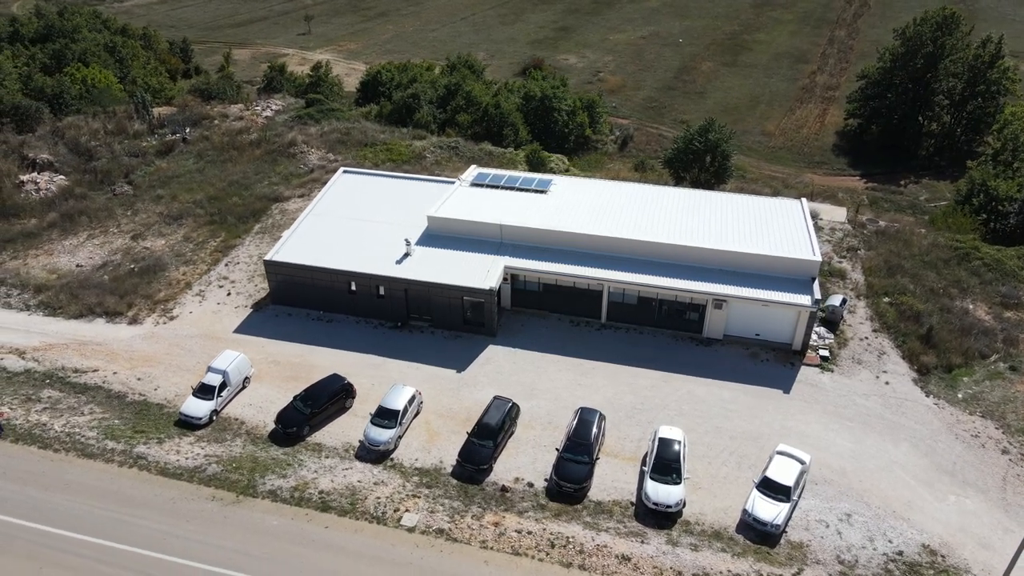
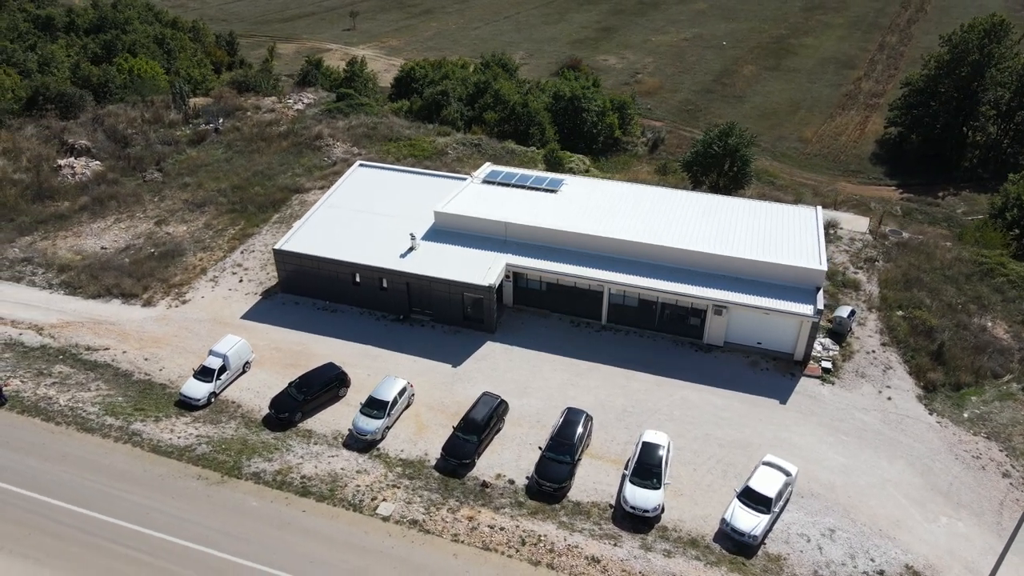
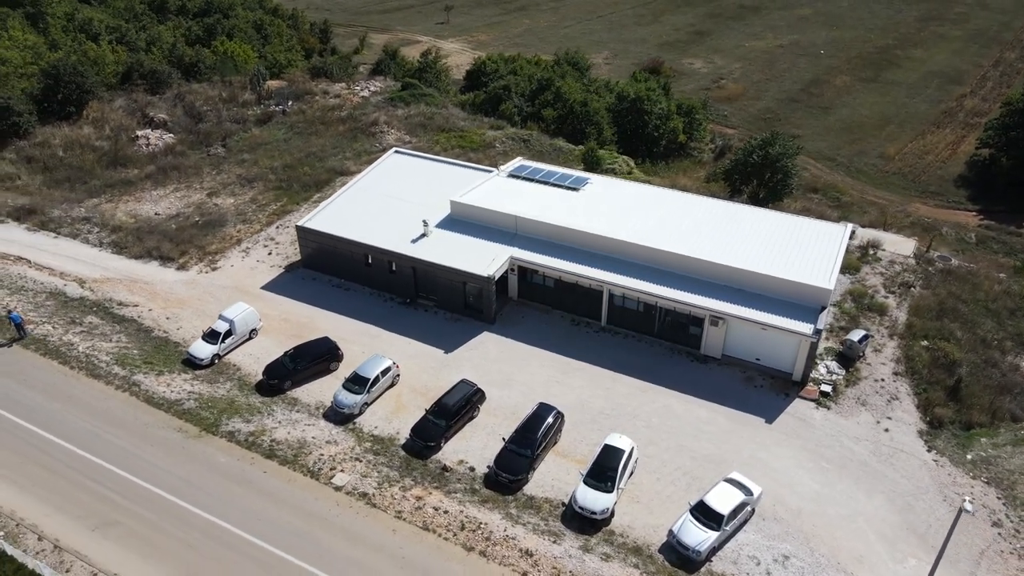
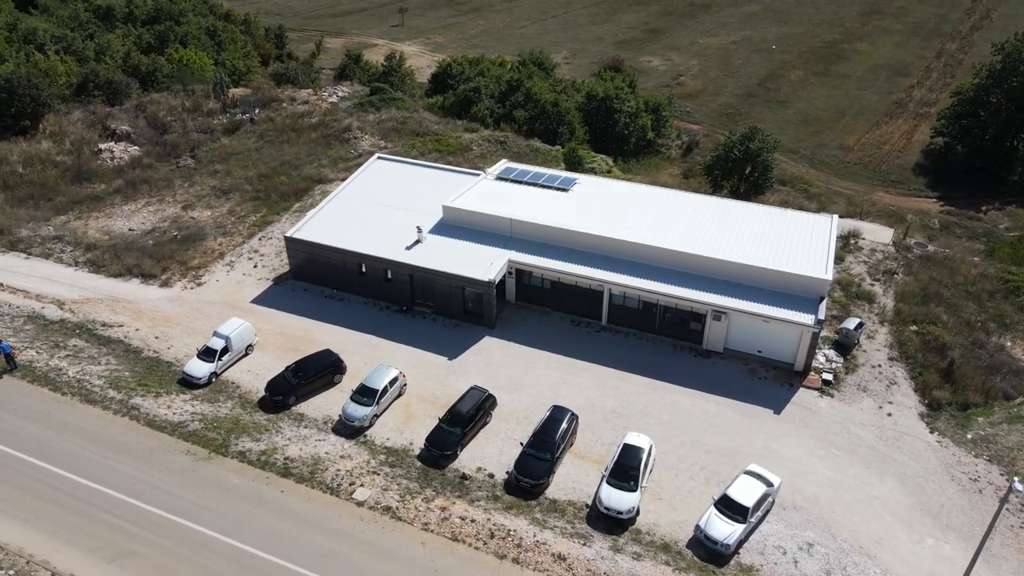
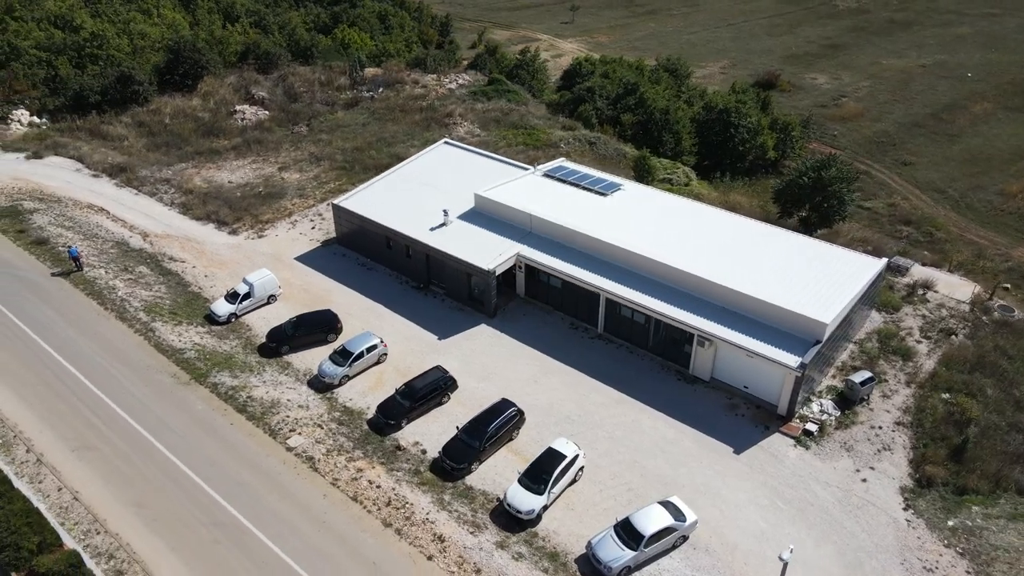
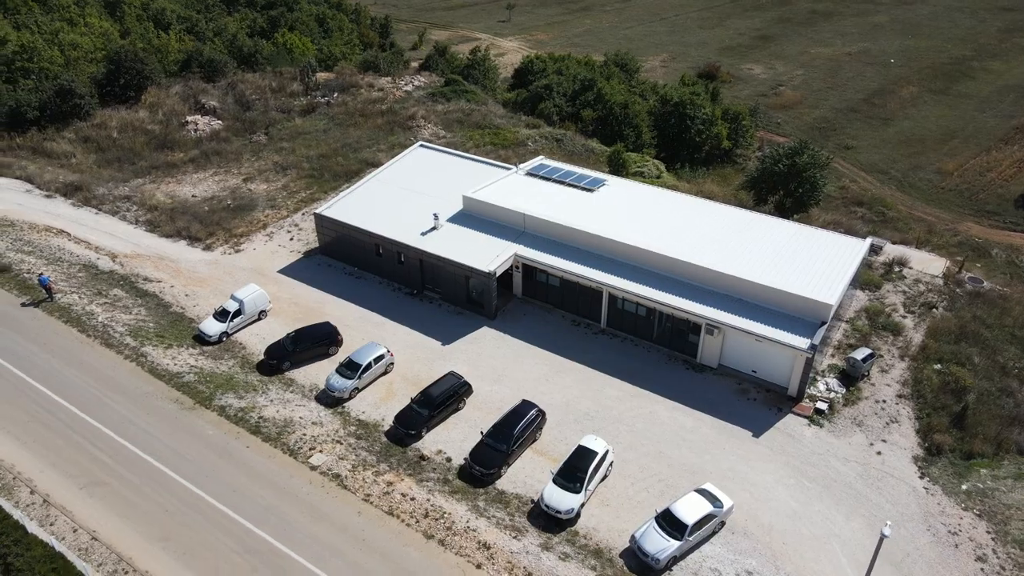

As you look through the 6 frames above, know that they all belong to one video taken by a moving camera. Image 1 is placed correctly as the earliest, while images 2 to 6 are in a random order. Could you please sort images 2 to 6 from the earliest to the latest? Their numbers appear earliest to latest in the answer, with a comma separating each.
2, 4, 3, 6, 5
